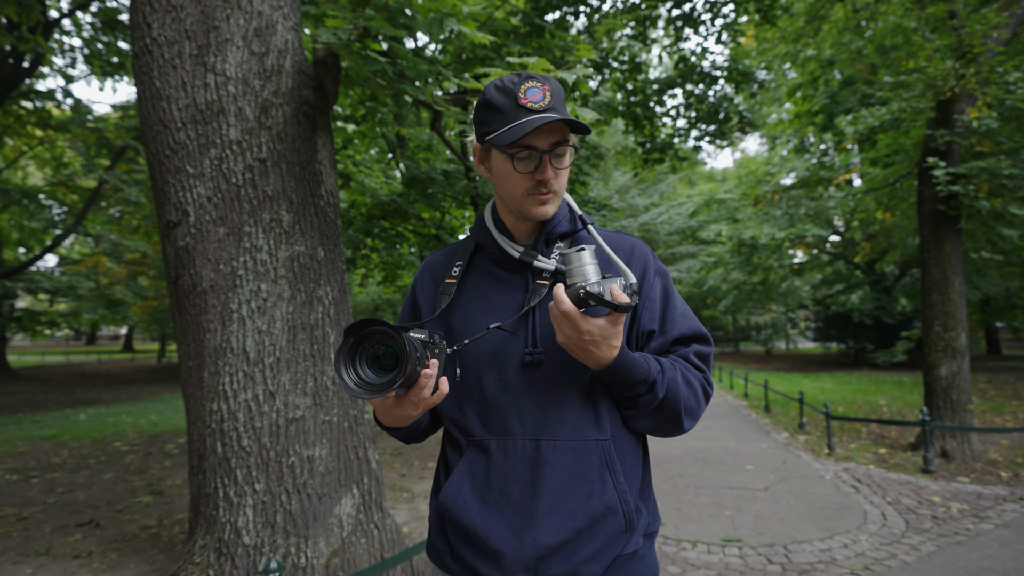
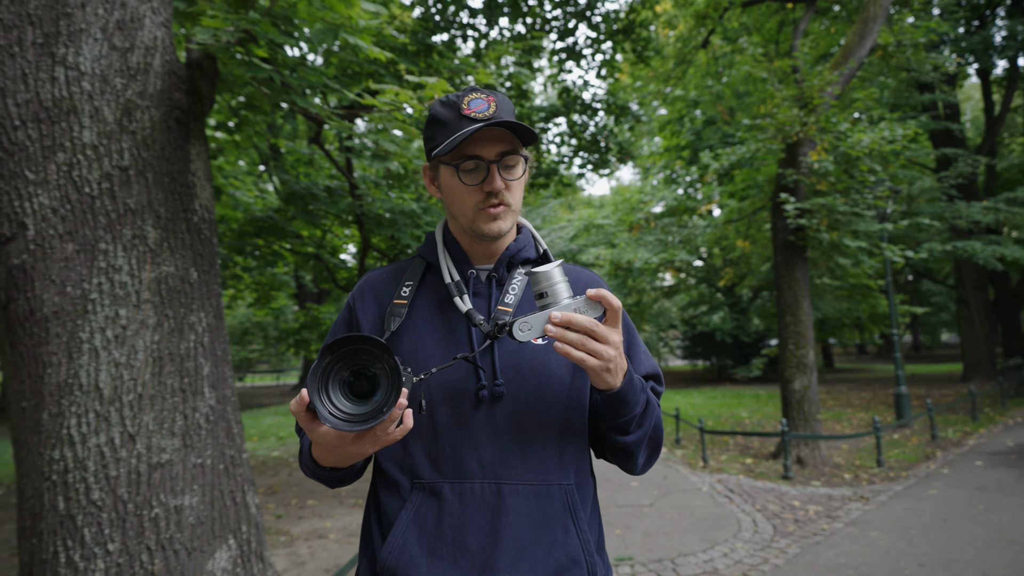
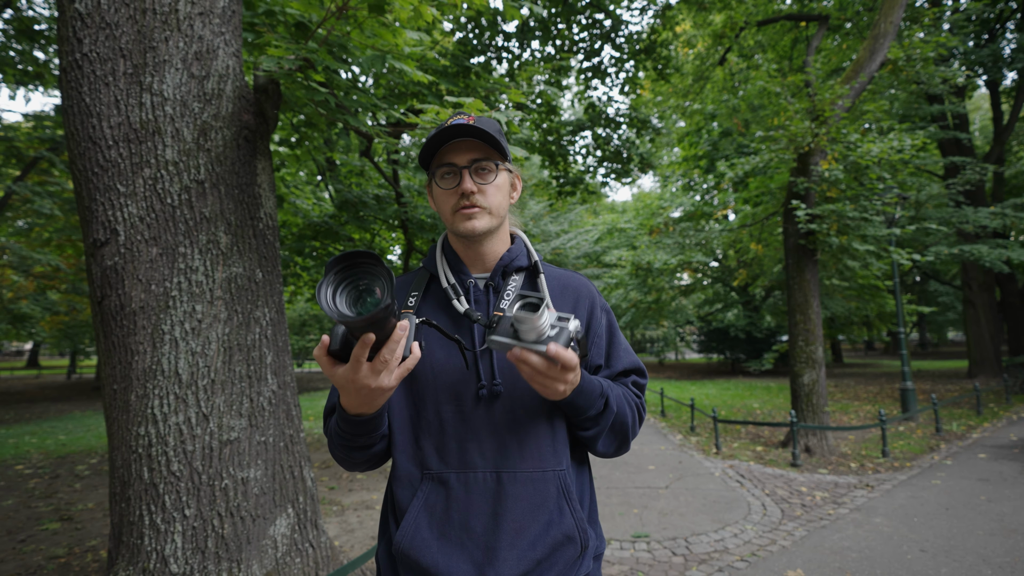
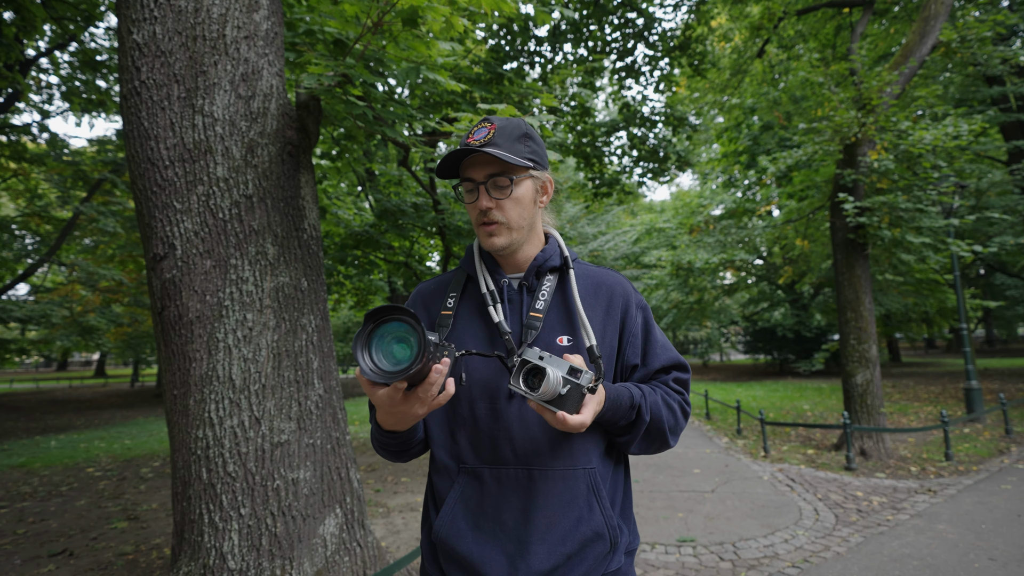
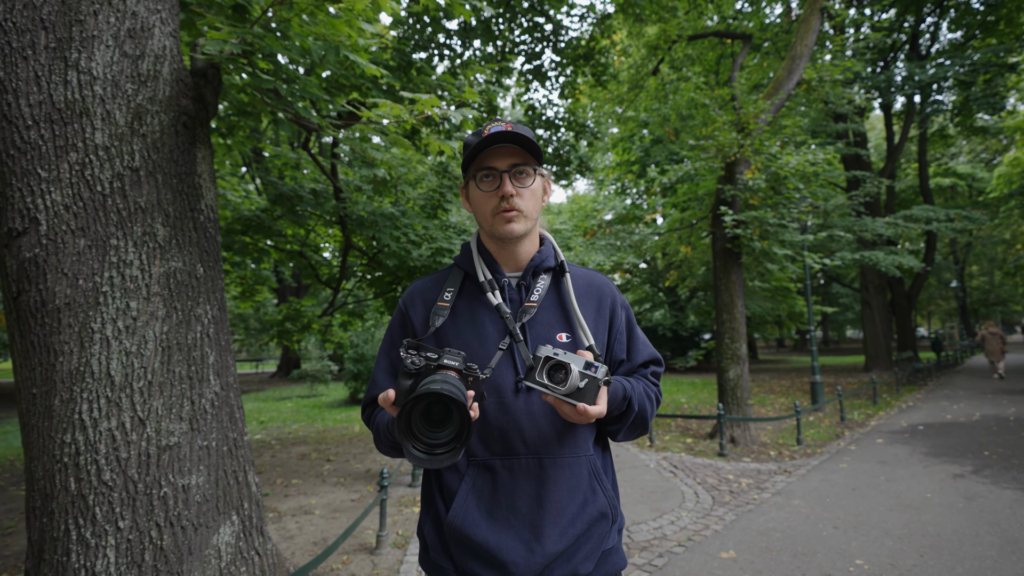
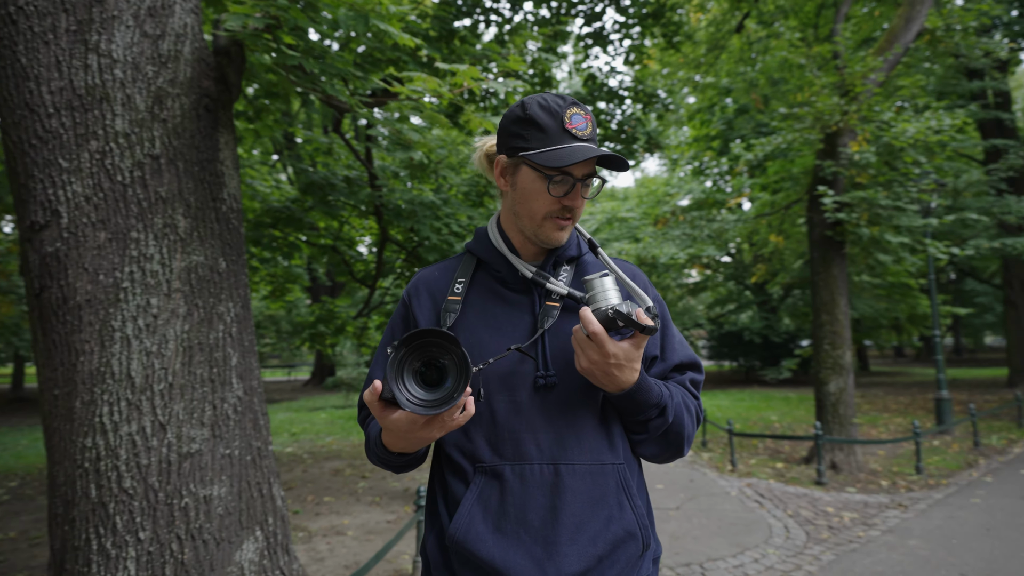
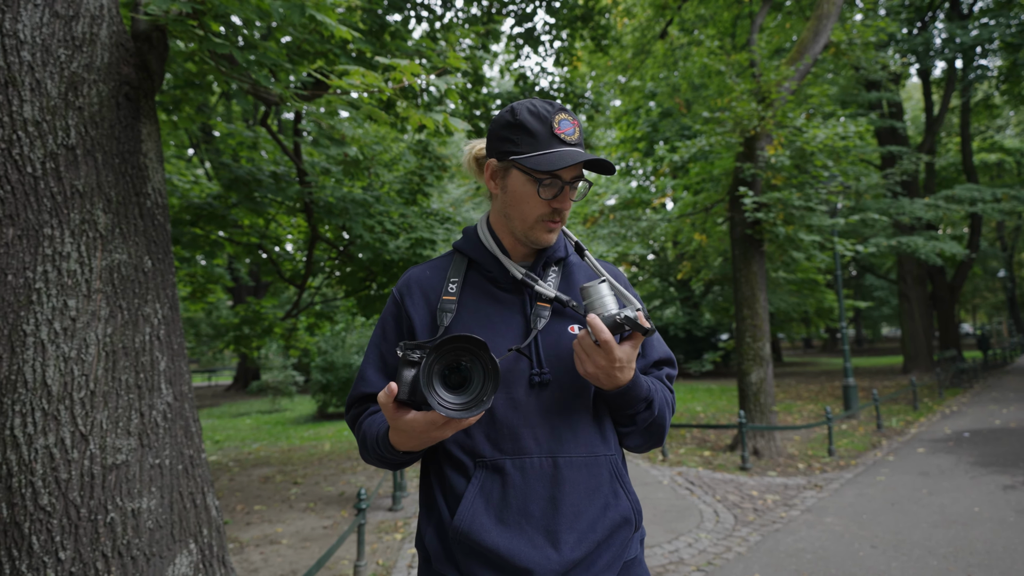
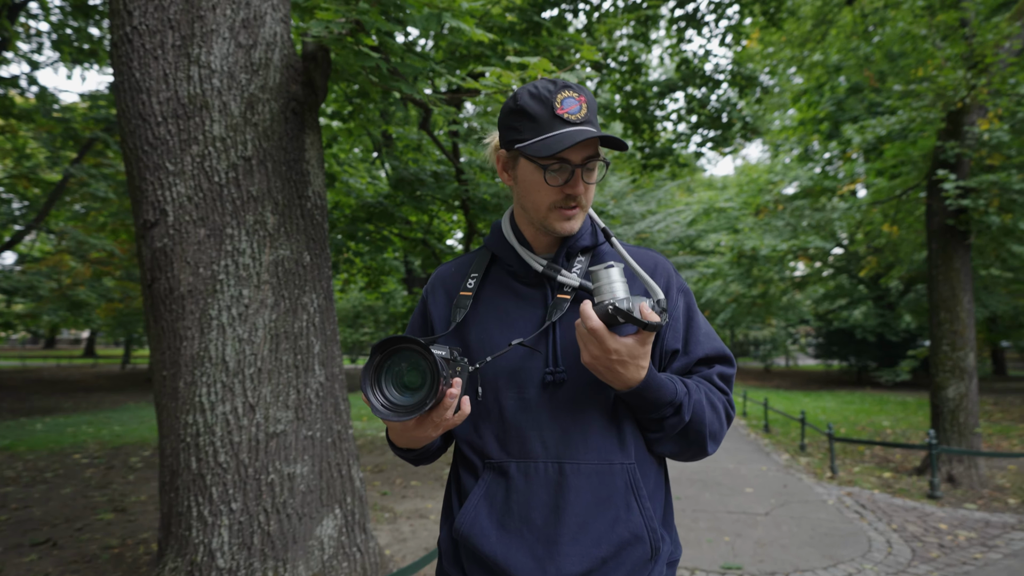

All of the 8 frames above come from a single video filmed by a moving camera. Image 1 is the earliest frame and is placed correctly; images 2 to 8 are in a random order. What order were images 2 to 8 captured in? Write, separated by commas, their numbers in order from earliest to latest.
8, 6, 7, 2, 4, 5, 3
